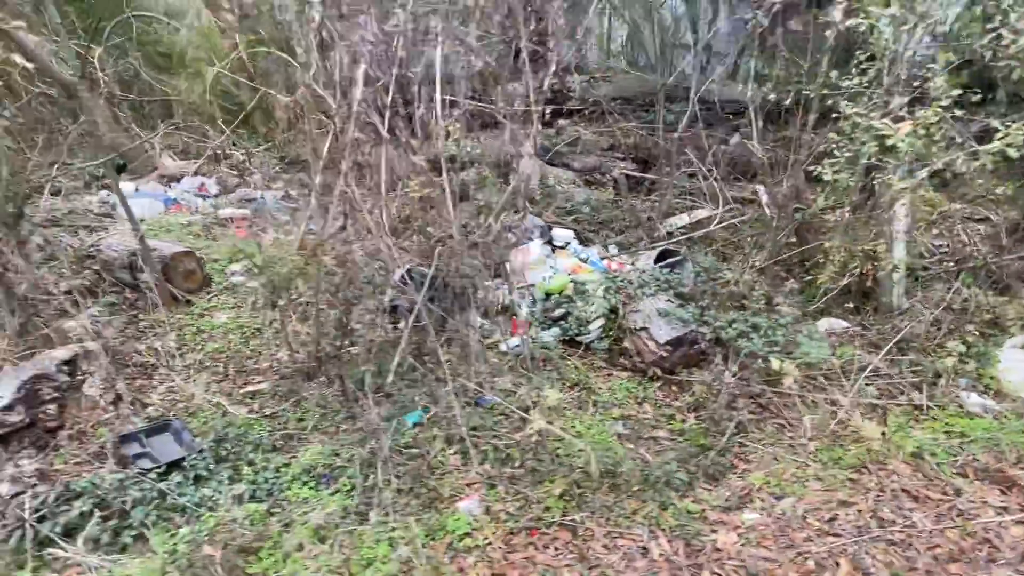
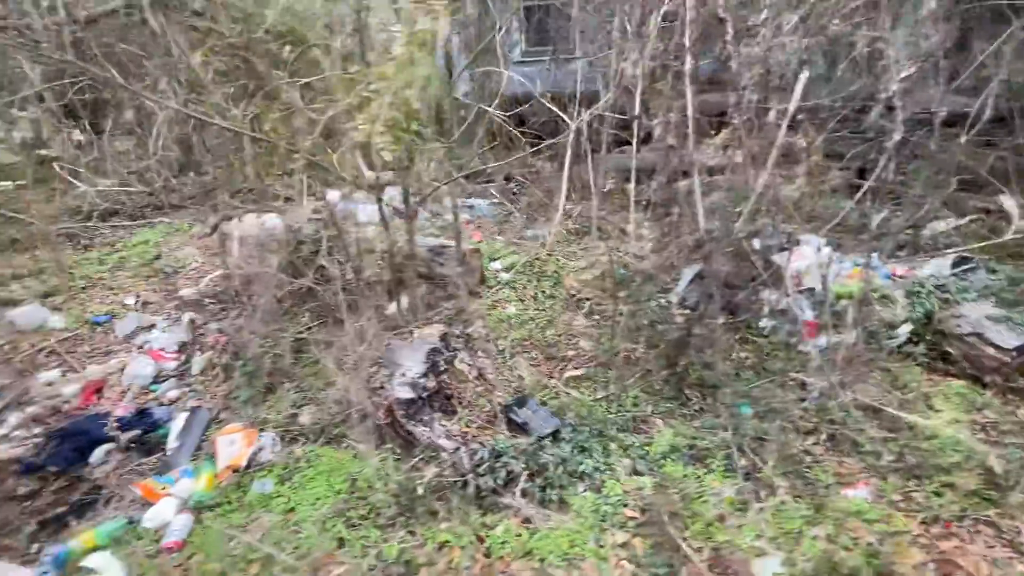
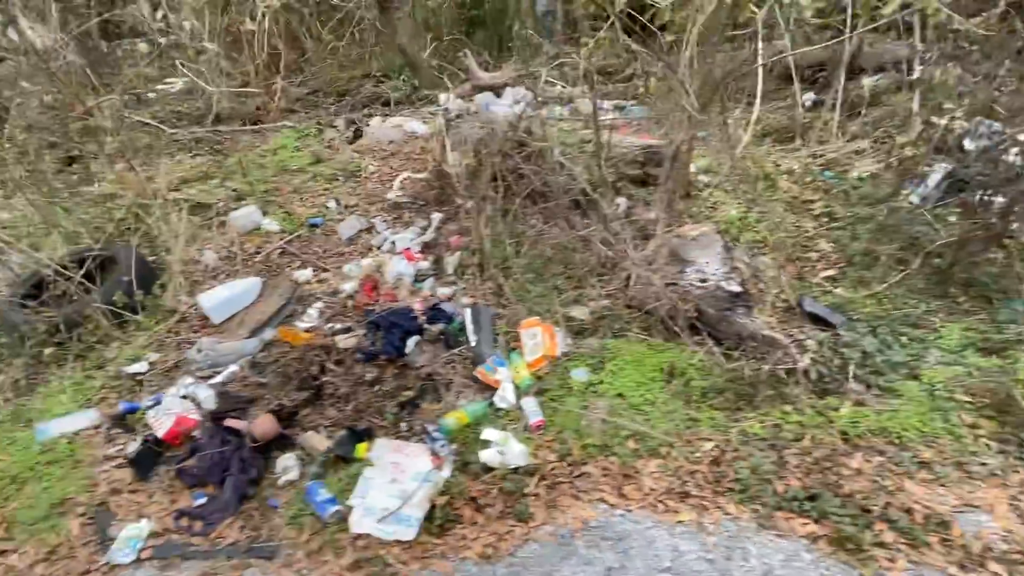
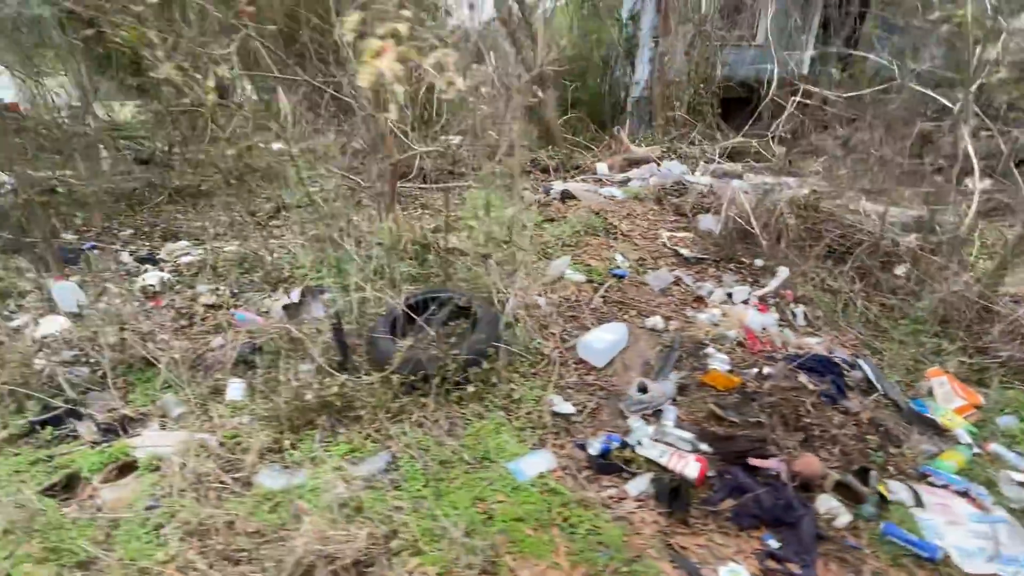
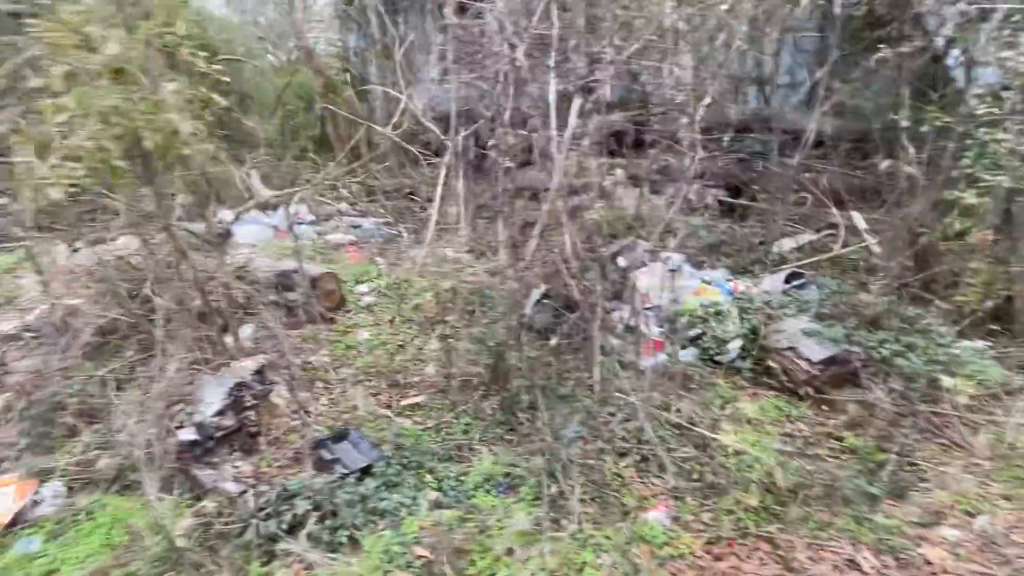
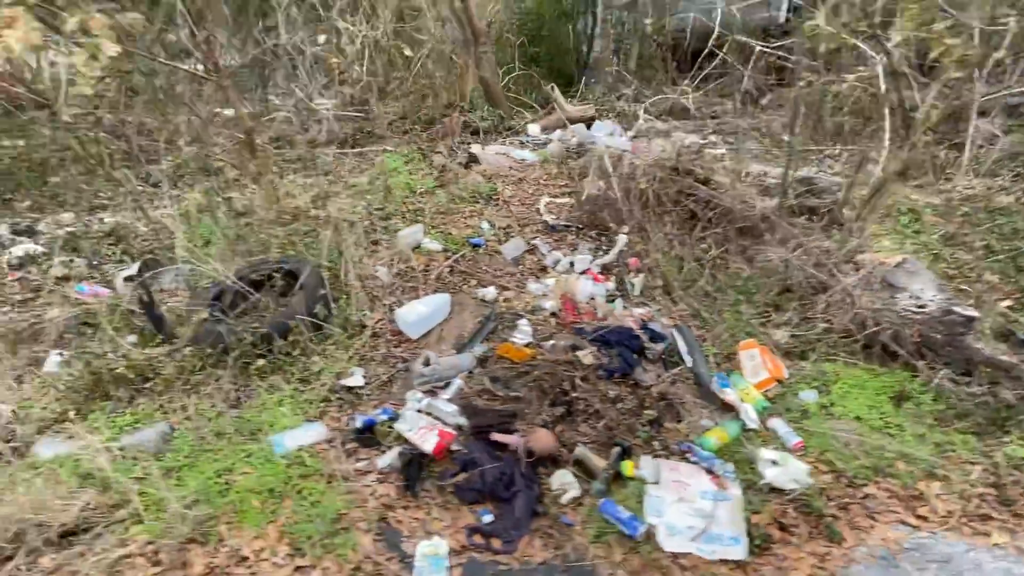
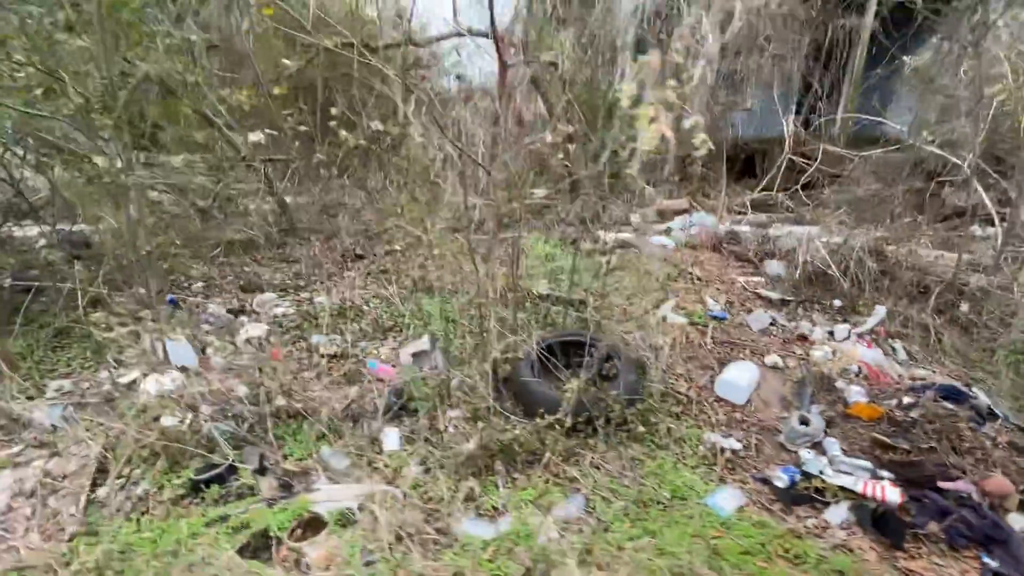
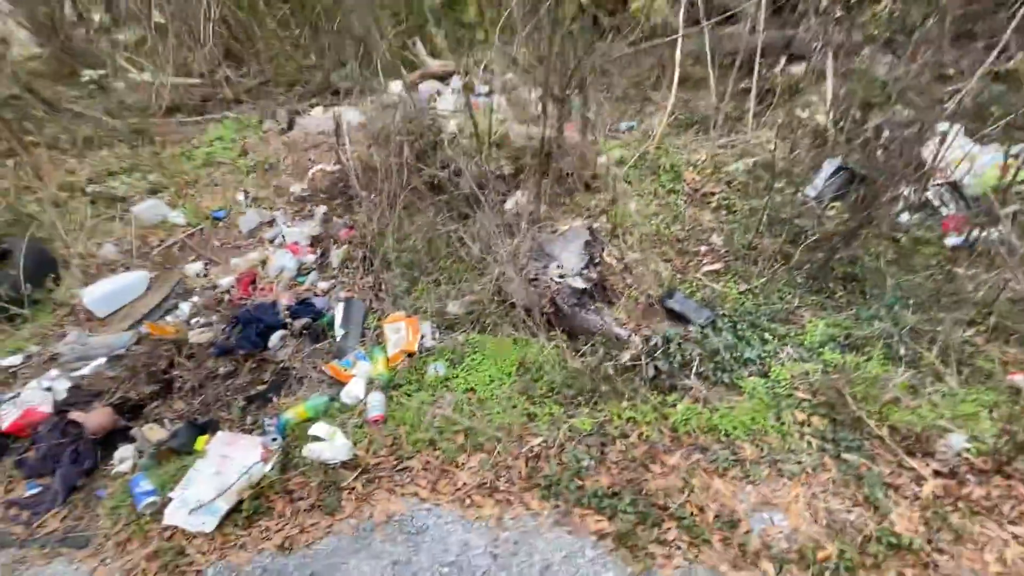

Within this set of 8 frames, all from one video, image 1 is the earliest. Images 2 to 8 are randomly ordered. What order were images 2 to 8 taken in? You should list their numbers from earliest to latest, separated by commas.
5, 2, 8, 3, 6, 4, 7
